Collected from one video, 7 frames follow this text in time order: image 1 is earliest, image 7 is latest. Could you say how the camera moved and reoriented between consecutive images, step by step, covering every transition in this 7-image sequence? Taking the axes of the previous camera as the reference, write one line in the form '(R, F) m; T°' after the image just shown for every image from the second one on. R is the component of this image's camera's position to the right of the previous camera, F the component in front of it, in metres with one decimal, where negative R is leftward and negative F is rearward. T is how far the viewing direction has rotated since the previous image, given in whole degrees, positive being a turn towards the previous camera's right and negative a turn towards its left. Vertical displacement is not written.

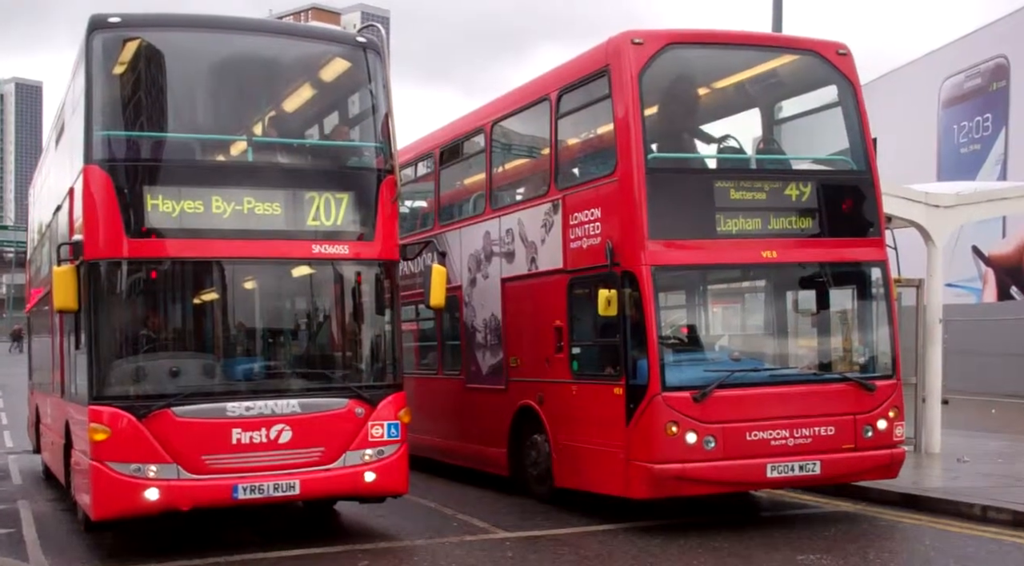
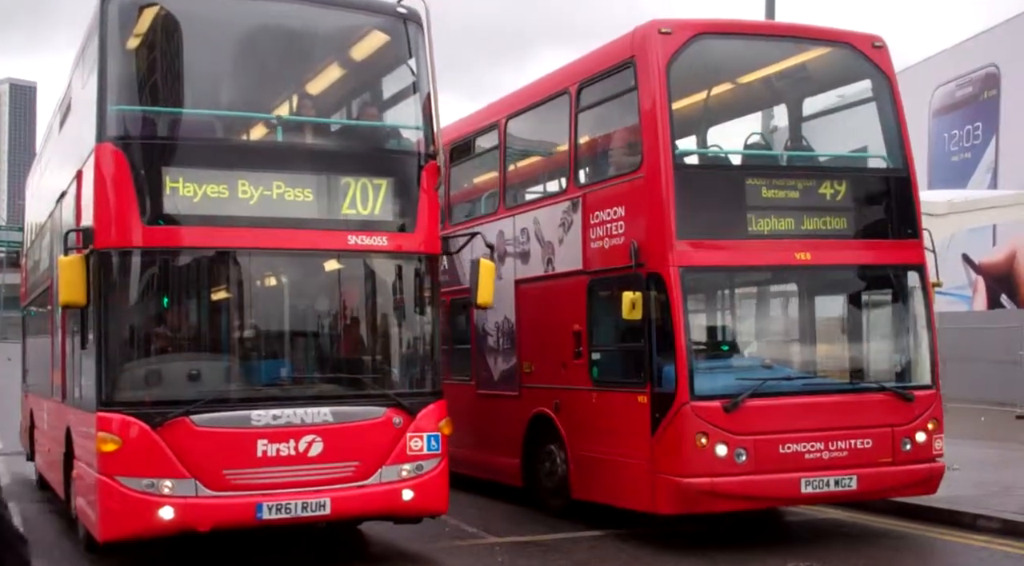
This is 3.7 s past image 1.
(-0.3, +0.5) m; 0°
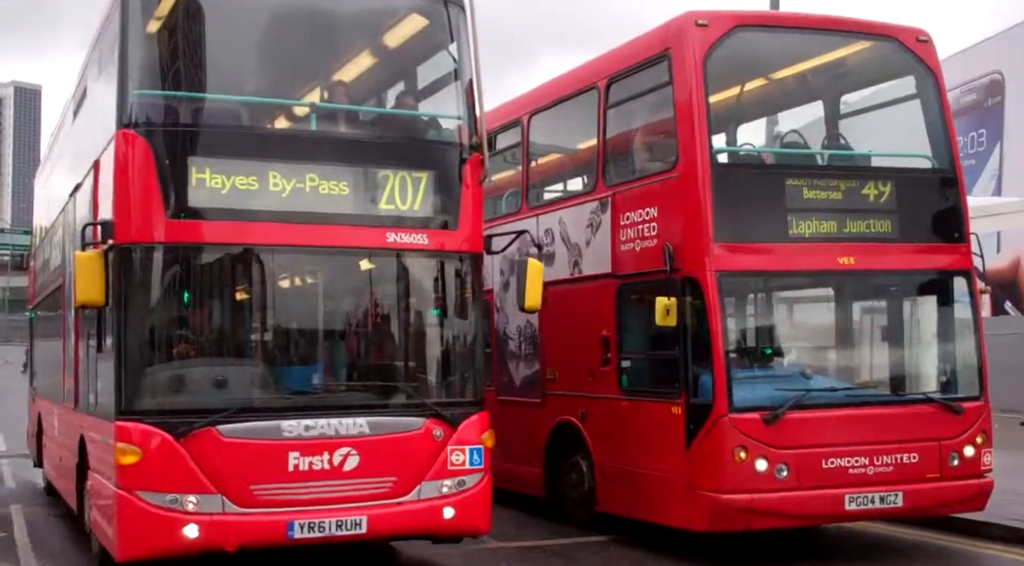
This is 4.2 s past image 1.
(-0.2, +0.4) m; 0°
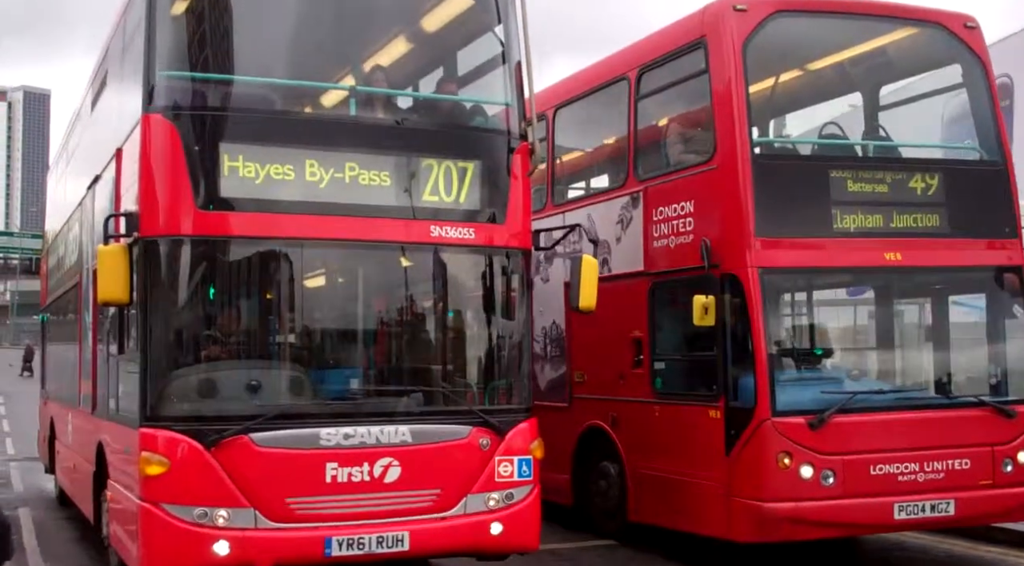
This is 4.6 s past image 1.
(-0.2, +0.4) m; 0°
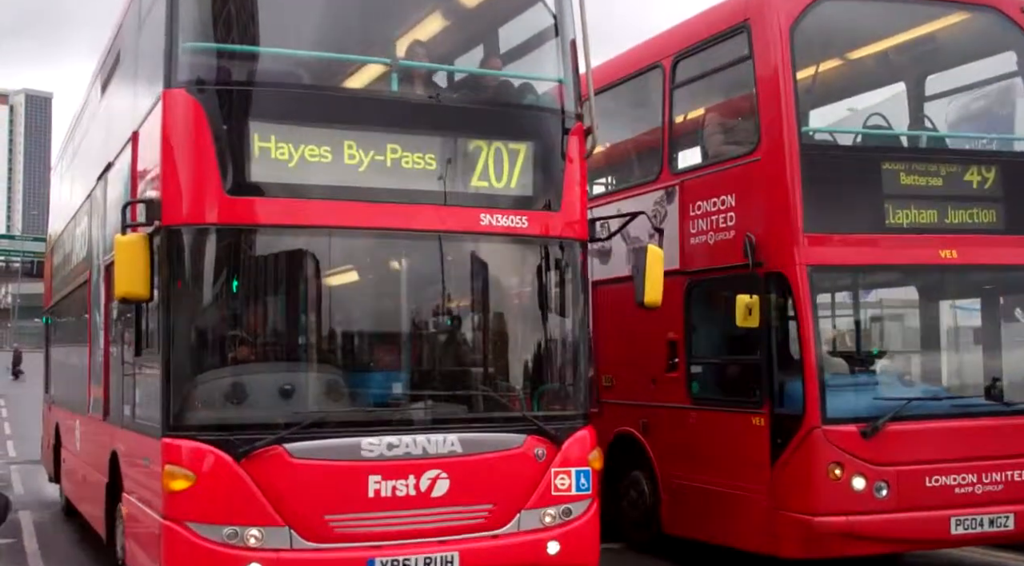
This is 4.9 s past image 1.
(-0.2, +0.5) m; 0°
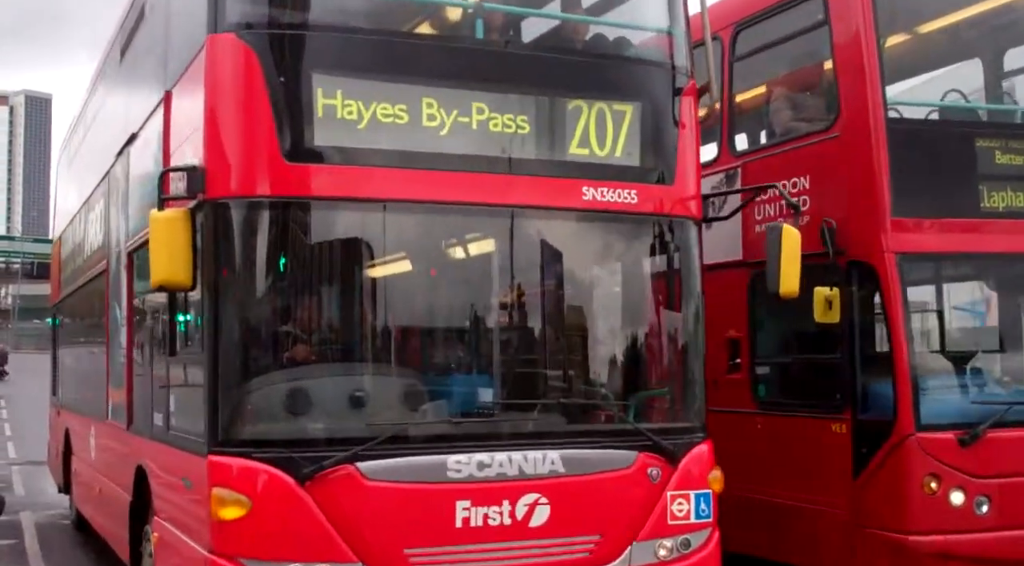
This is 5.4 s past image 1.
(-0.4, +0.7) m; 0°
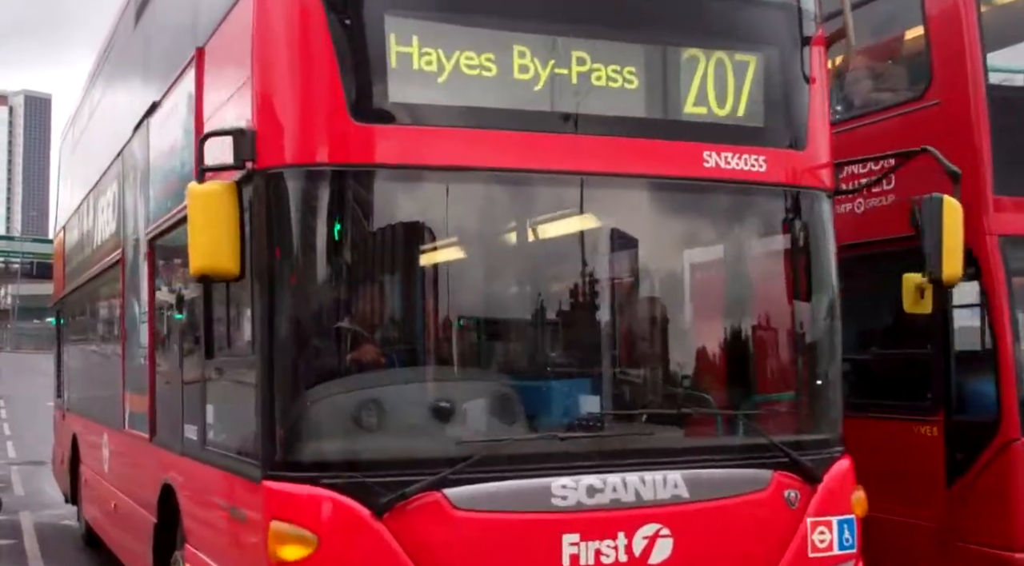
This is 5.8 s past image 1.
(-0.3, +0.6) m; 0°
